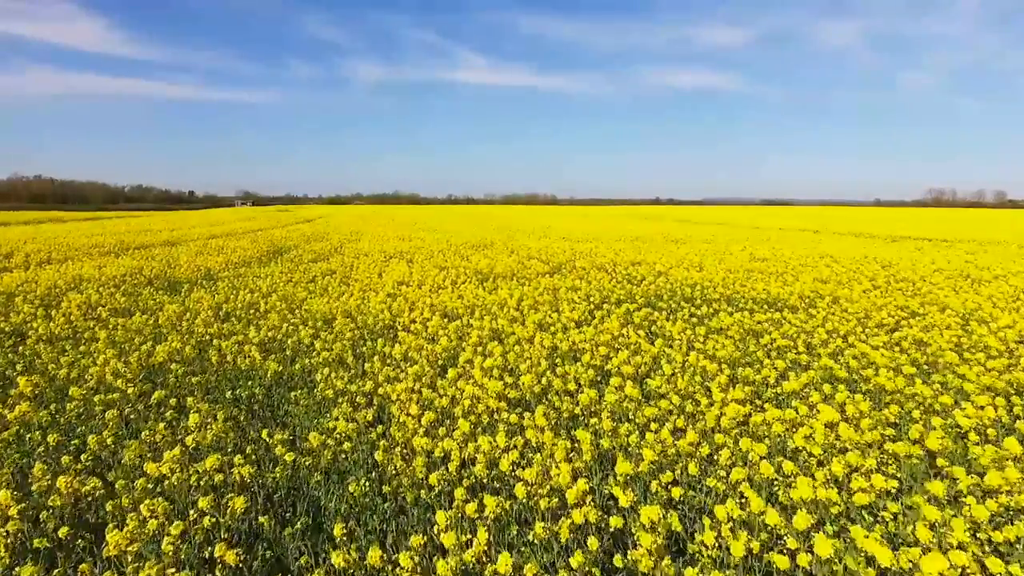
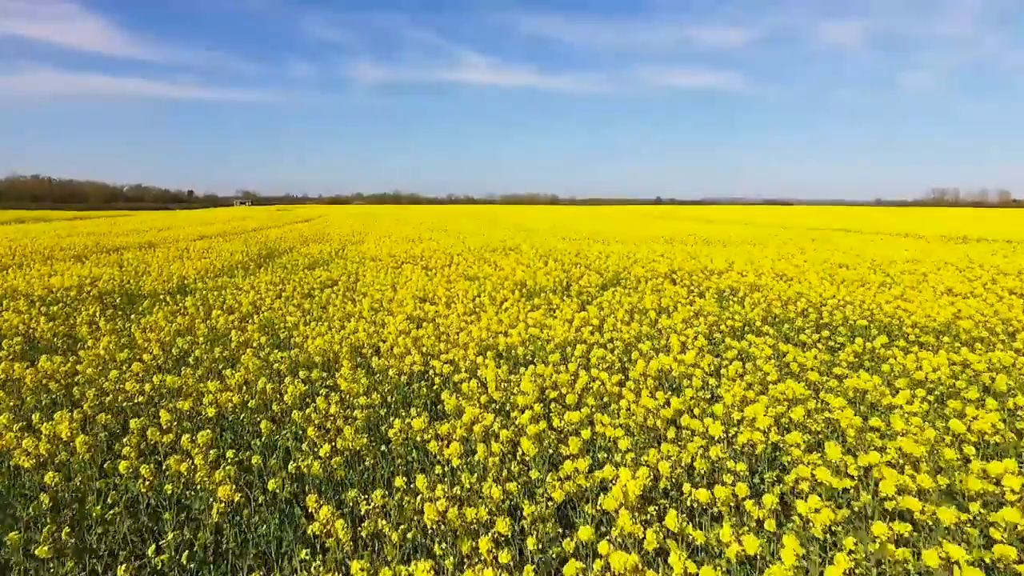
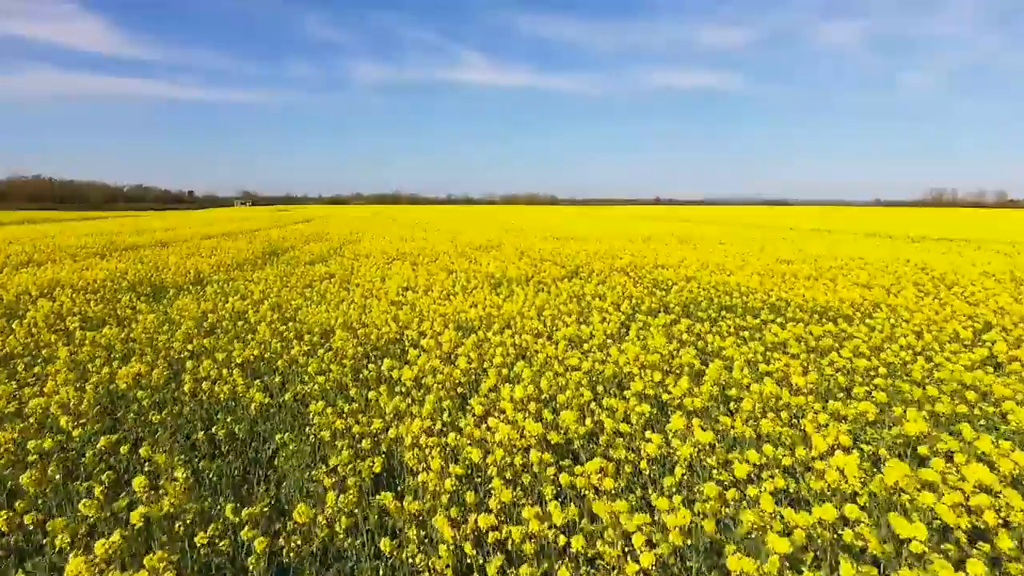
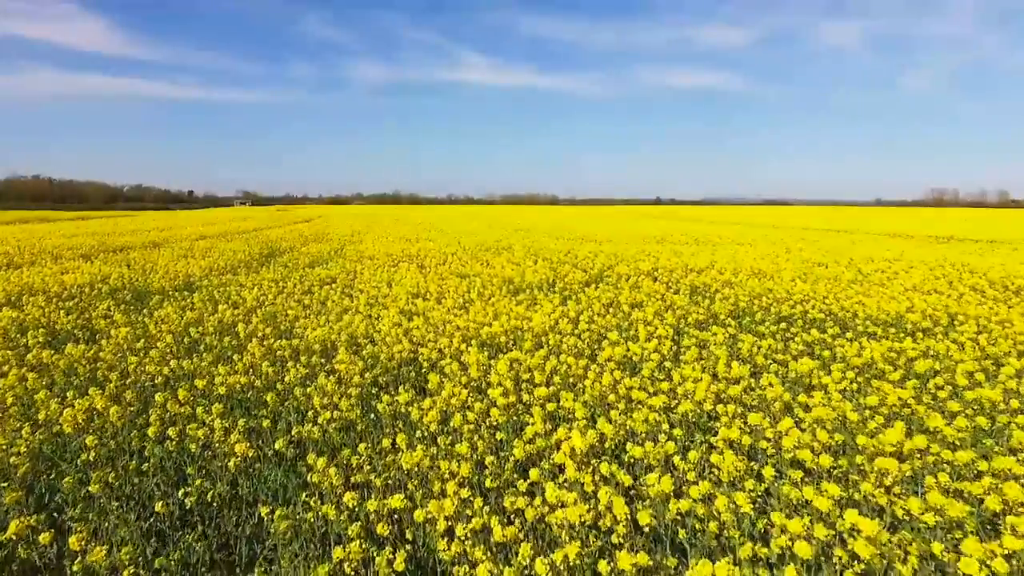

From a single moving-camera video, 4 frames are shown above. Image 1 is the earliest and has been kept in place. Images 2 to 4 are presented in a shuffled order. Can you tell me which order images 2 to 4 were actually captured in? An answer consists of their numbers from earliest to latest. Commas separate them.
3, 4, 2
